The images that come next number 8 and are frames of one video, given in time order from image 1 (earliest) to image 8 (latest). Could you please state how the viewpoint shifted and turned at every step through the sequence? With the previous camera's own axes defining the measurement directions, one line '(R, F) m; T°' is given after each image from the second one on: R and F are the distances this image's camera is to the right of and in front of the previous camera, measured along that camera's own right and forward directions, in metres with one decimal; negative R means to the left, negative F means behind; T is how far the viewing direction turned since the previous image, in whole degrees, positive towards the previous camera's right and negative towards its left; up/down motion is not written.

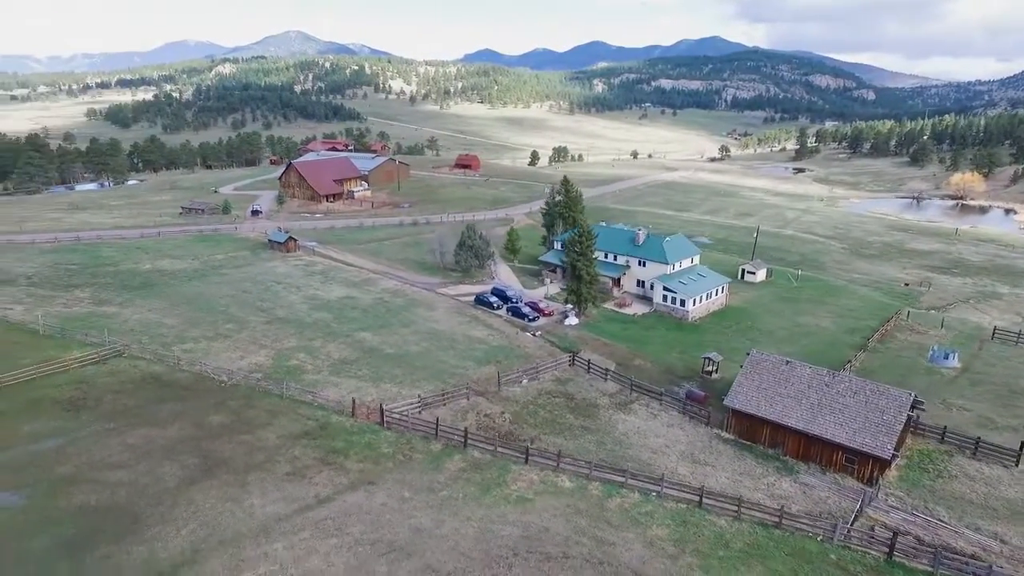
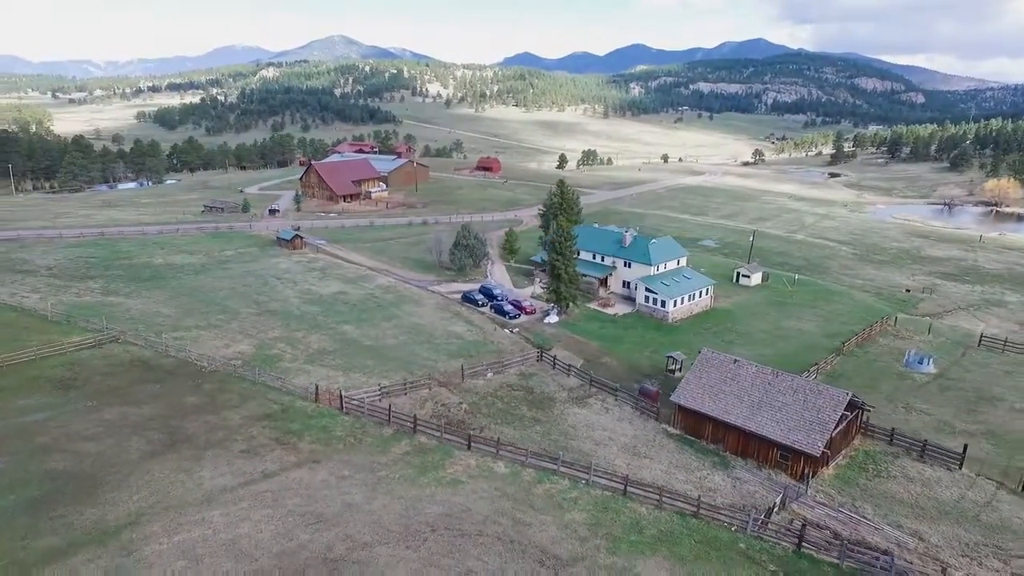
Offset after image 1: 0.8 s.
(+3.7, -1.1) m; -3°
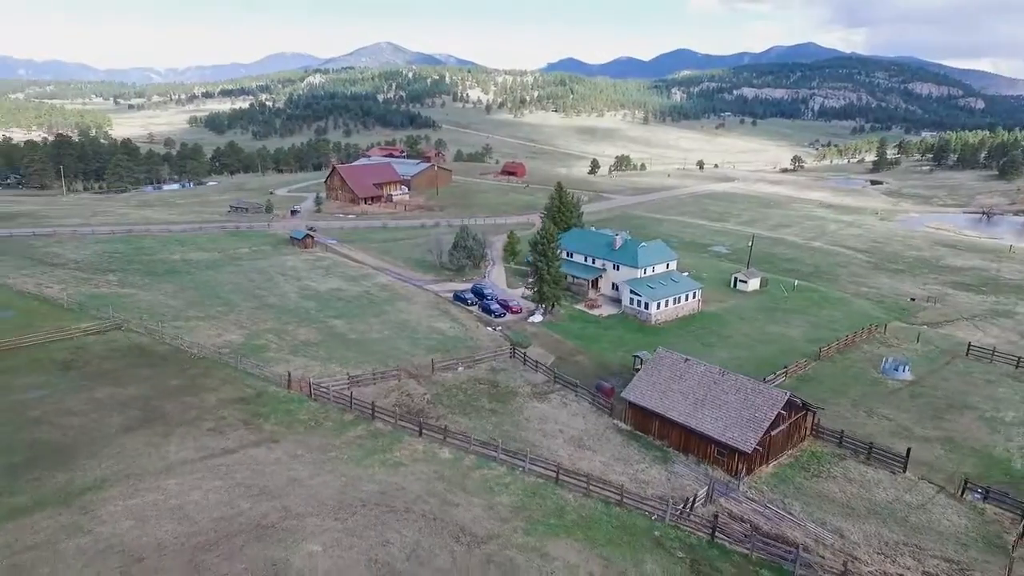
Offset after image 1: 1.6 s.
(+3.8, -1.2) m; -4°
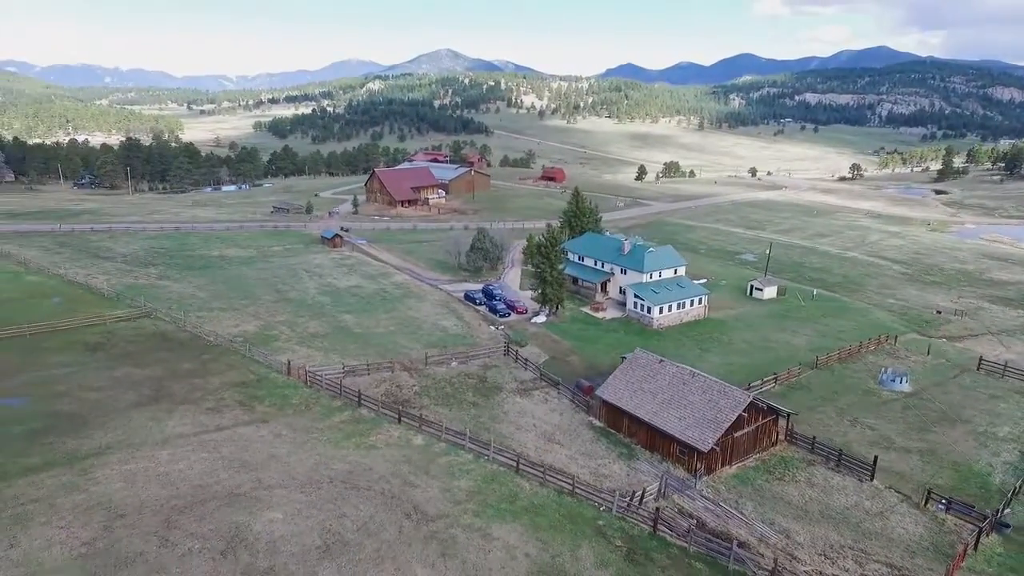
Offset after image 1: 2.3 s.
(+3.5, -1.2) m; -5°
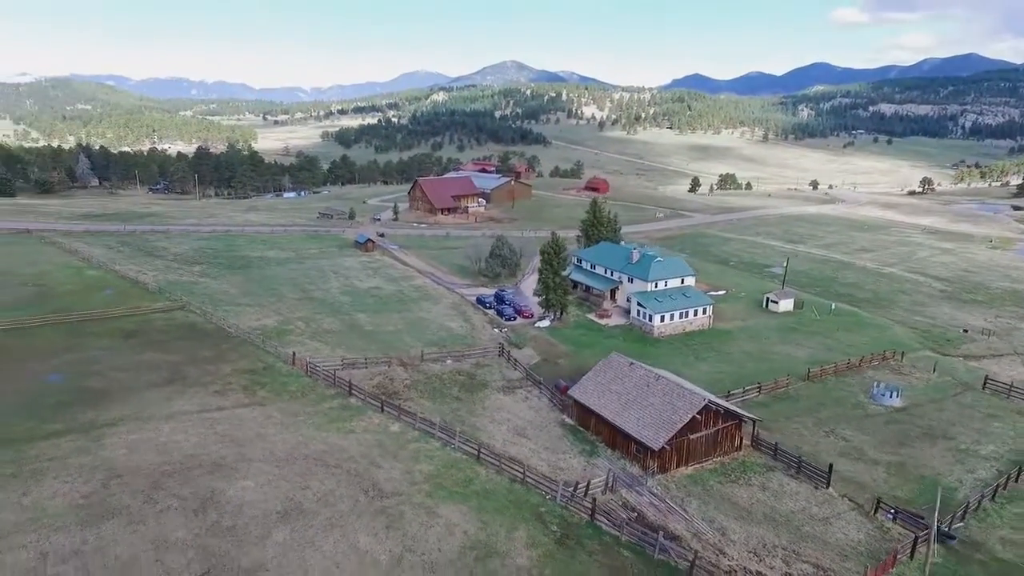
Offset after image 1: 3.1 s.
(+4.0, -1.6) m; -5°
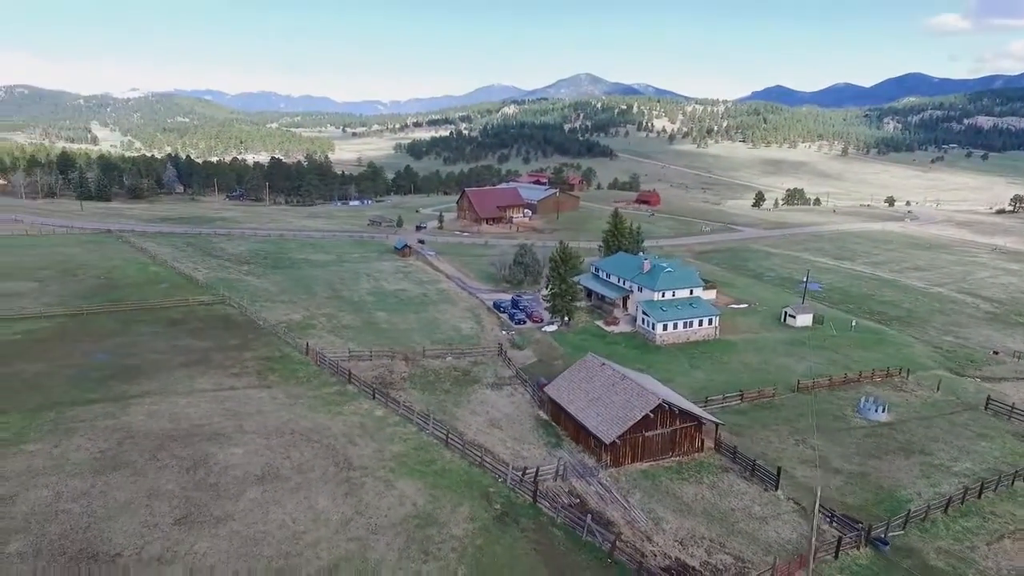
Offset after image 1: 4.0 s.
(+4.6, -2.1) m; -6°
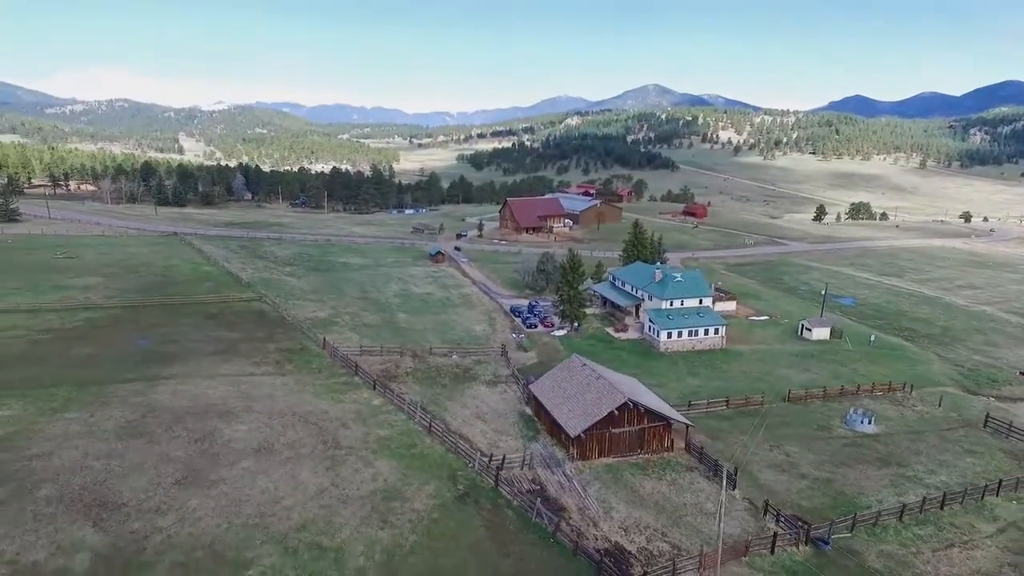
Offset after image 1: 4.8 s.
(+4.1, -2.1) m; -6°
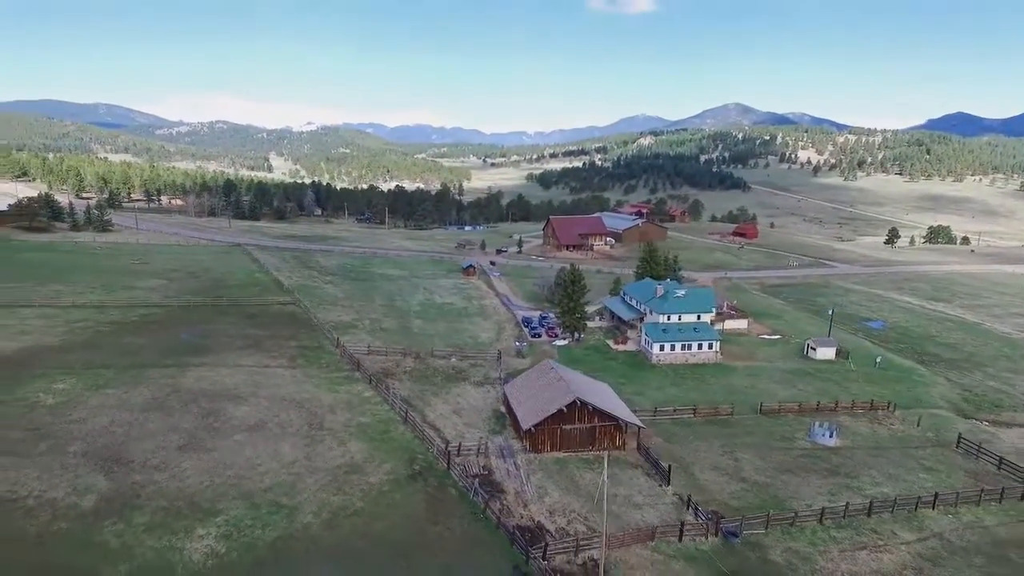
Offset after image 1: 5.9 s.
(+5.8, -3.0) m; -7°
